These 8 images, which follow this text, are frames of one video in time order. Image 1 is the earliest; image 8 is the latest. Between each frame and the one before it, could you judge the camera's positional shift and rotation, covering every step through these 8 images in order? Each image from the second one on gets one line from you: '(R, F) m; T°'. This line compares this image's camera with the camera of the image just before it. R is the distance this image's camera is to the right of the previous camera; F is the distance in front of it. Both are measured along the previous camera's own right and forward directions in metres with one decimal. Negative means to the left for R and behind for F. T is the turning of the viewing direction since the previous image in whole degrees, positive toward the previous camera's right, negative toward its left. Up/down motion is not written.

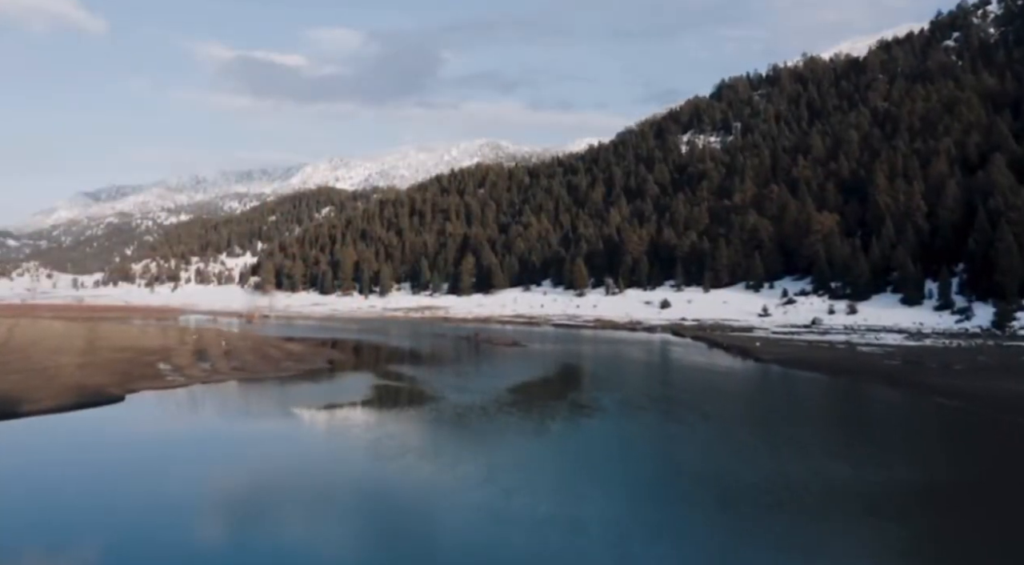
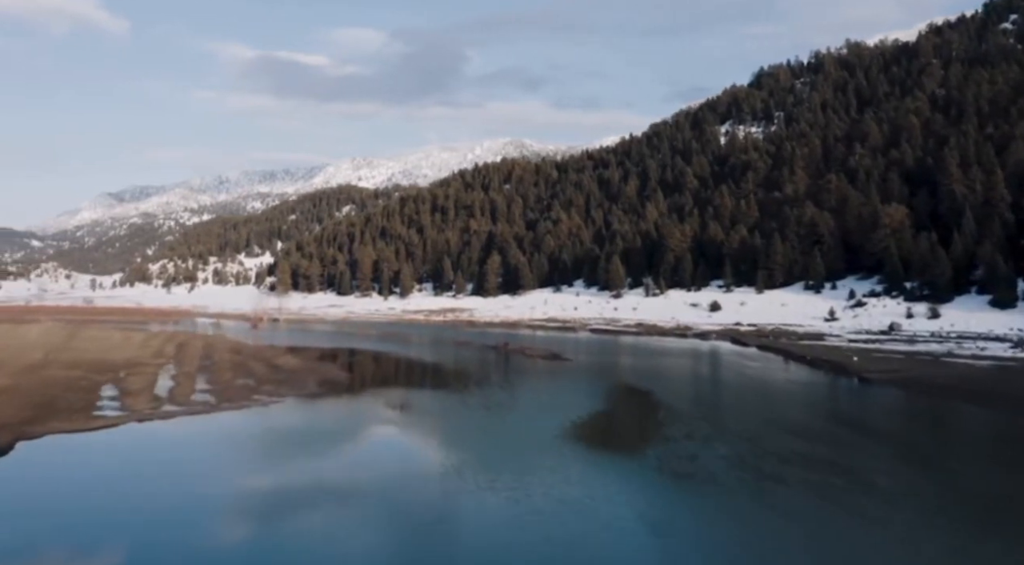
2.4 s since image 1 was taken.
(-0.6, +6.5) m; -2°
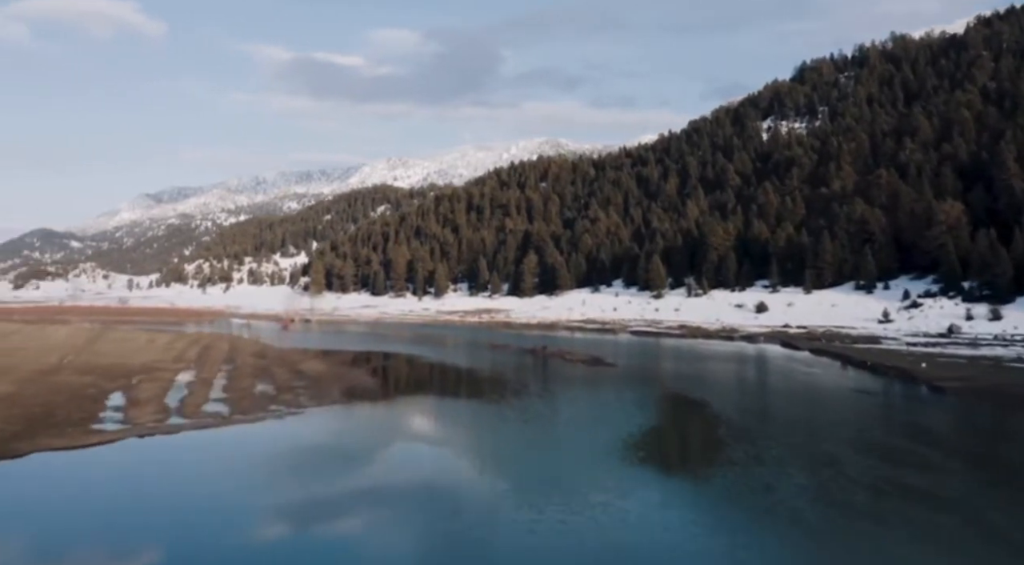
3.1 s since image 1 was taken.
(-0.4, +2.4) m; -3°
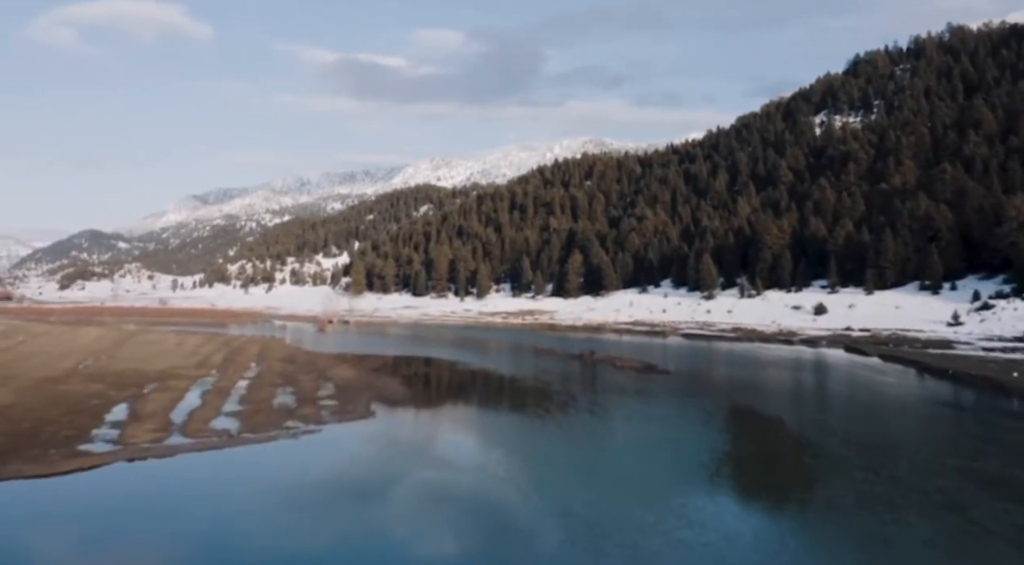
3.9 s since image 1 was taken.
(-0.2, +2.7) m; -3°
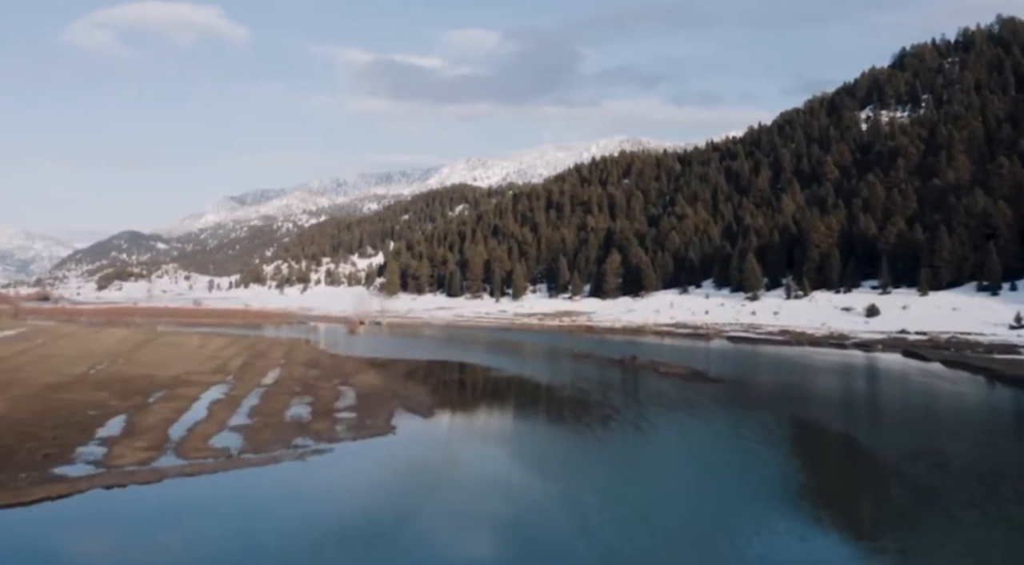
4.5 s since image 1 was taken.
(0.0, +2.1) m; -3°
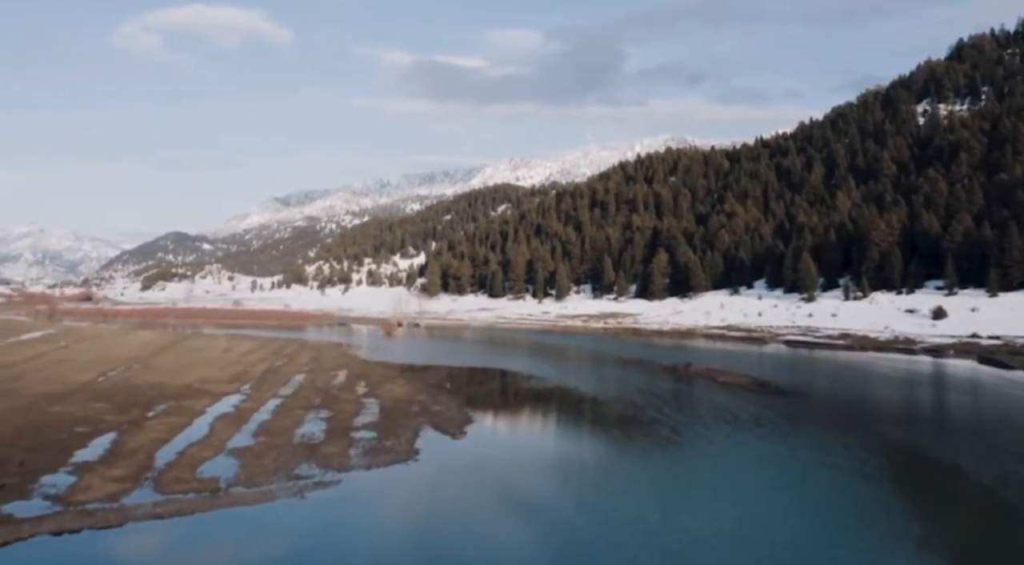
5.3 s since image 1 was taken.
(0.0, +2.5) m; -3°
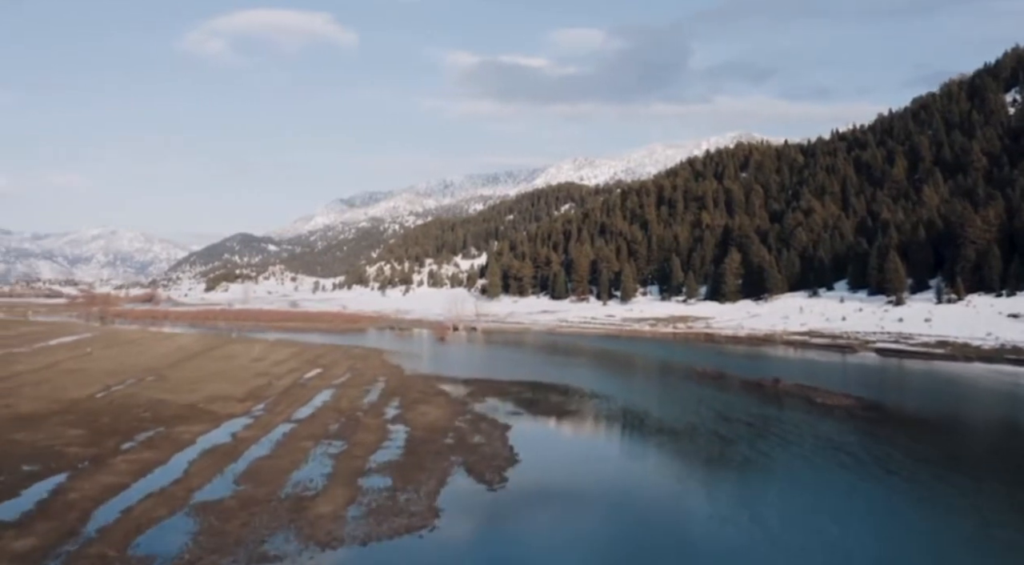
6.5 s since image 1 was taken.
(+0.2, +3.7) m; -5°
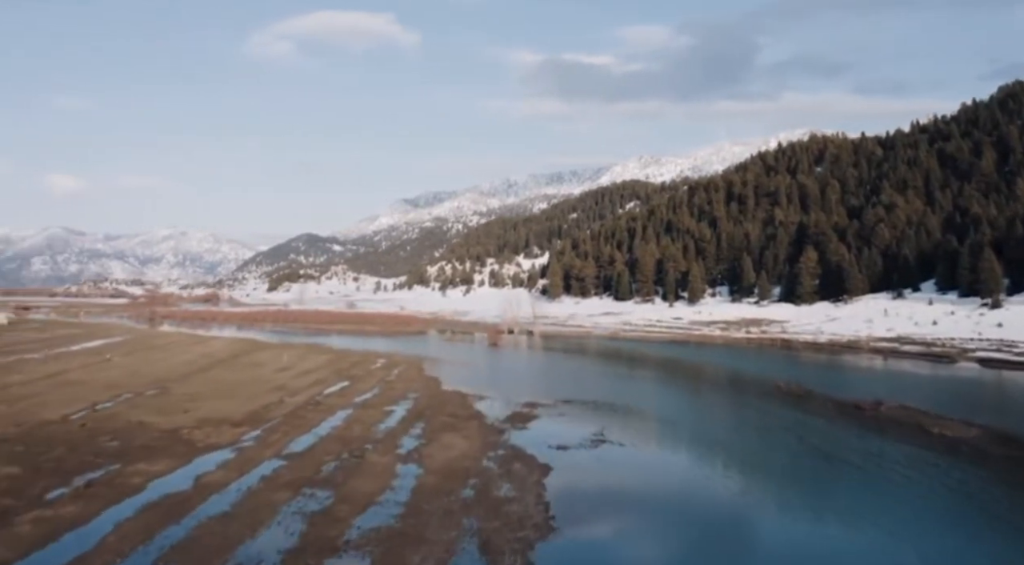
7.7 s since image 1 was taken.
(+0.5, +3.6) m; -5°
